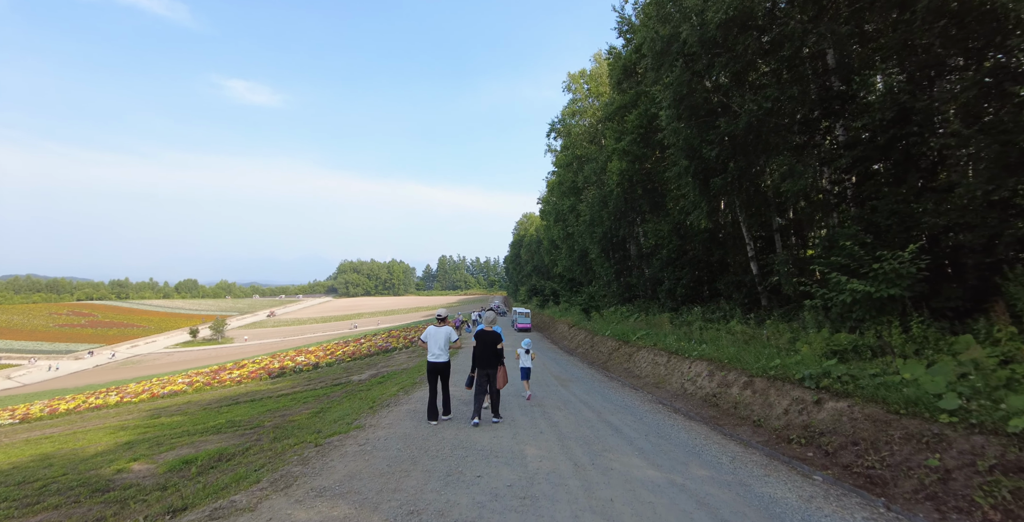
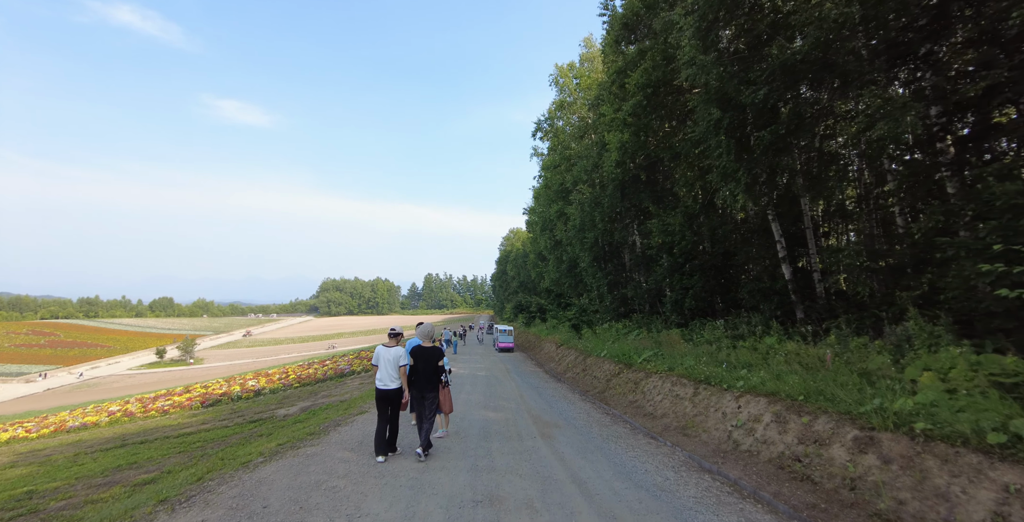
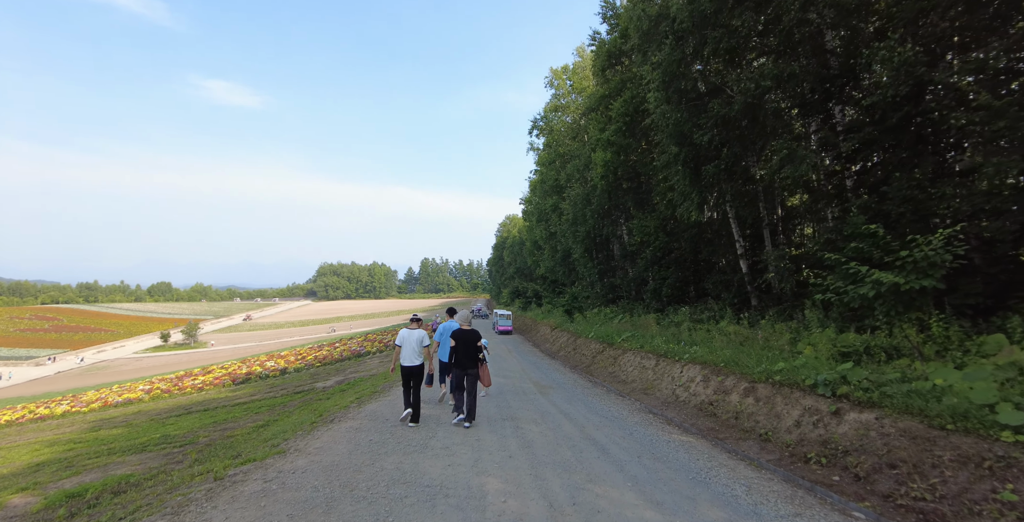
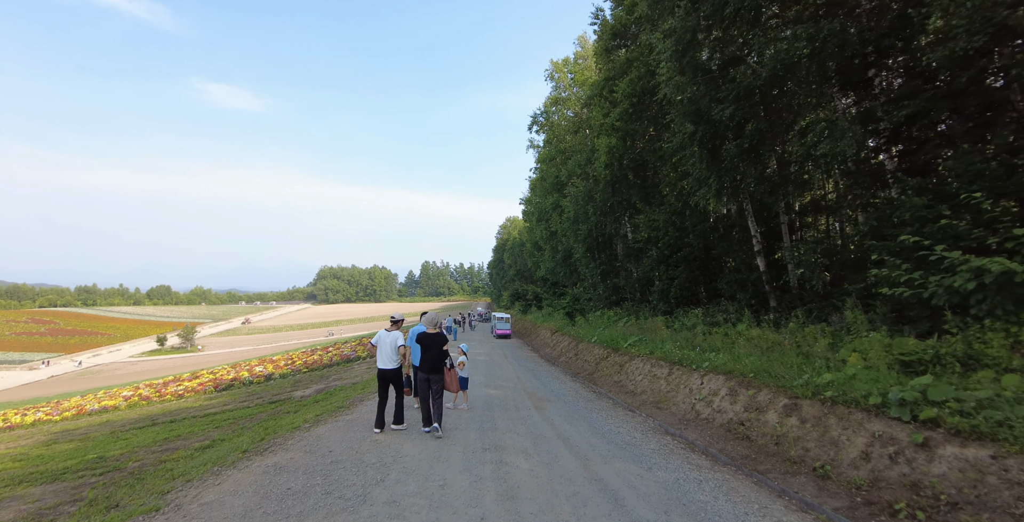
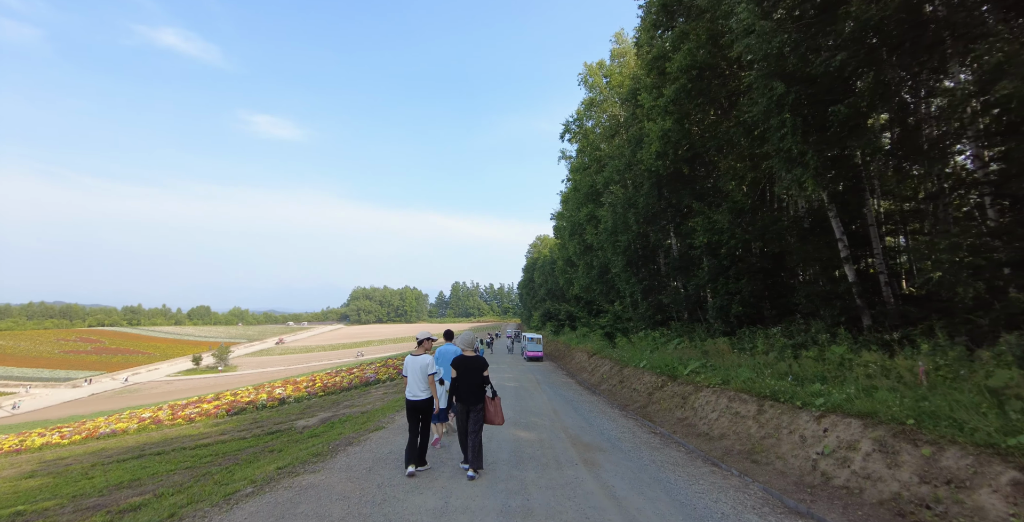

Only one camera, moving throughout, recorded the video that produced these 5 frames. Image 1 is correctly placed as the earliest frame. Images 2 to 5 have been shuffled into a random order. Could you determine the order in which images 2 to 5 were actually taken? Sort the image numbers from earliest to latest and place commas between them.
3, 4, 2, 5
